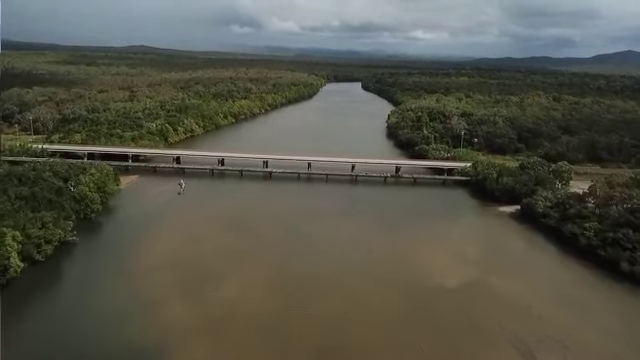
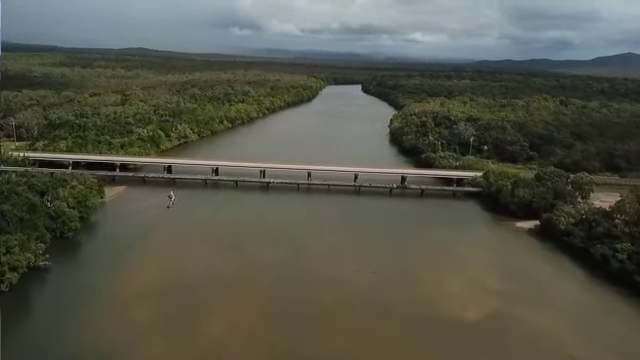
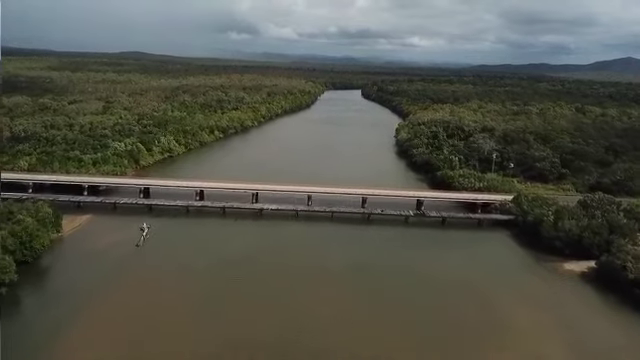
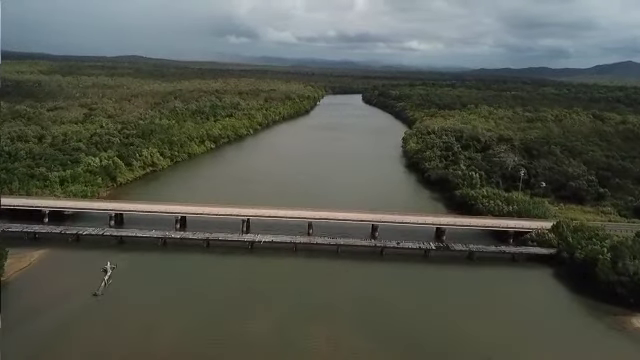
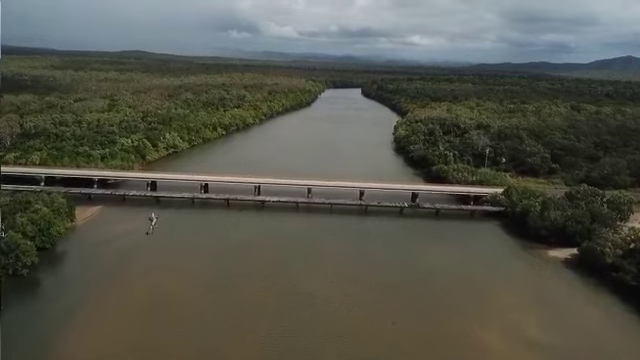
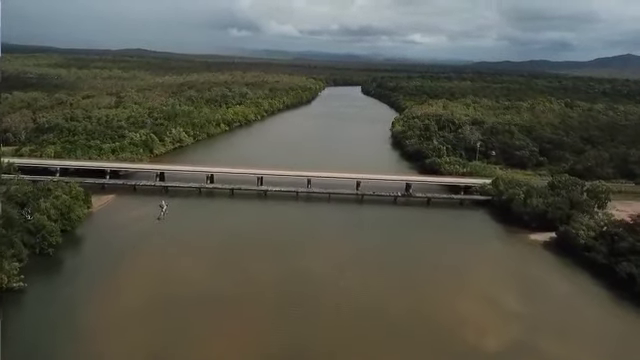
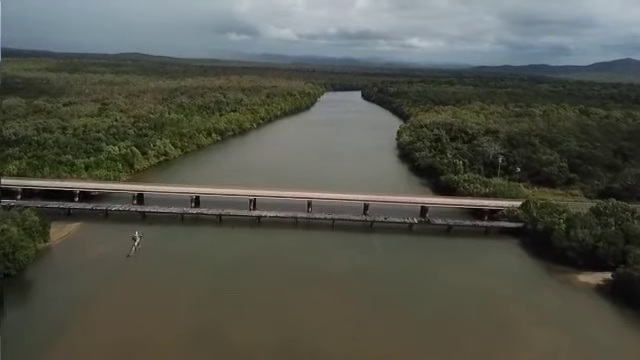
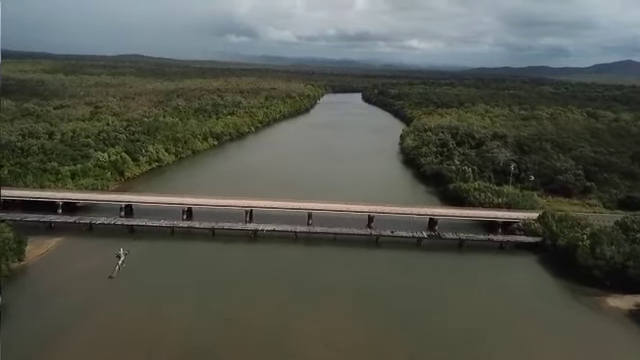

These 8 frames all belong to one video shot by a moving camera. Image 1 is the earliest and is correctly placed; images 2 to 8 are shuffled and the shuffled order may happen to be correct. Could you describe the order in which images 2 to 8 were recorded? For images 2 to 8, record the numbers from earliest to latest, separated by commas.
2, 6, 5, 3, 7, 8, 4
